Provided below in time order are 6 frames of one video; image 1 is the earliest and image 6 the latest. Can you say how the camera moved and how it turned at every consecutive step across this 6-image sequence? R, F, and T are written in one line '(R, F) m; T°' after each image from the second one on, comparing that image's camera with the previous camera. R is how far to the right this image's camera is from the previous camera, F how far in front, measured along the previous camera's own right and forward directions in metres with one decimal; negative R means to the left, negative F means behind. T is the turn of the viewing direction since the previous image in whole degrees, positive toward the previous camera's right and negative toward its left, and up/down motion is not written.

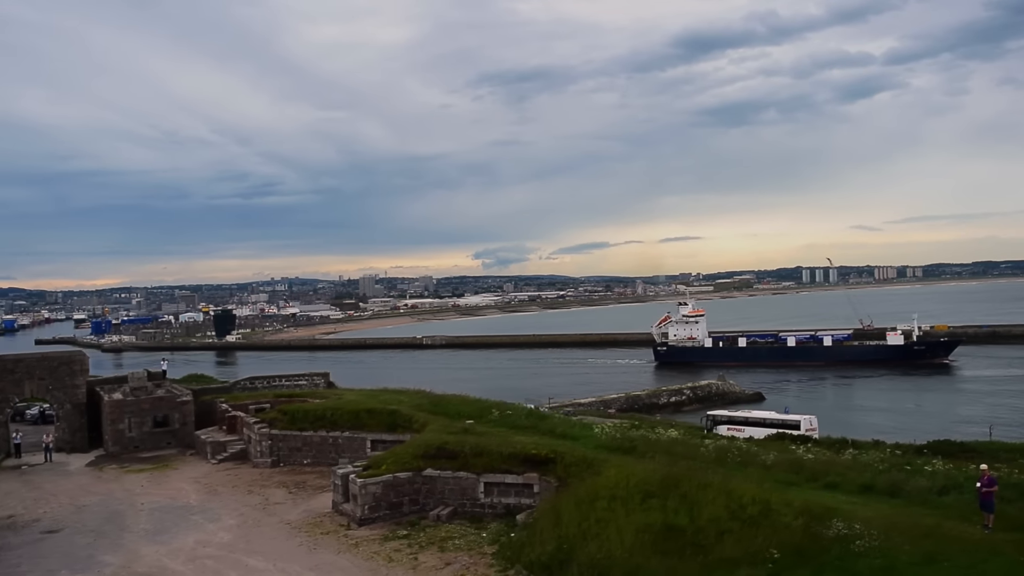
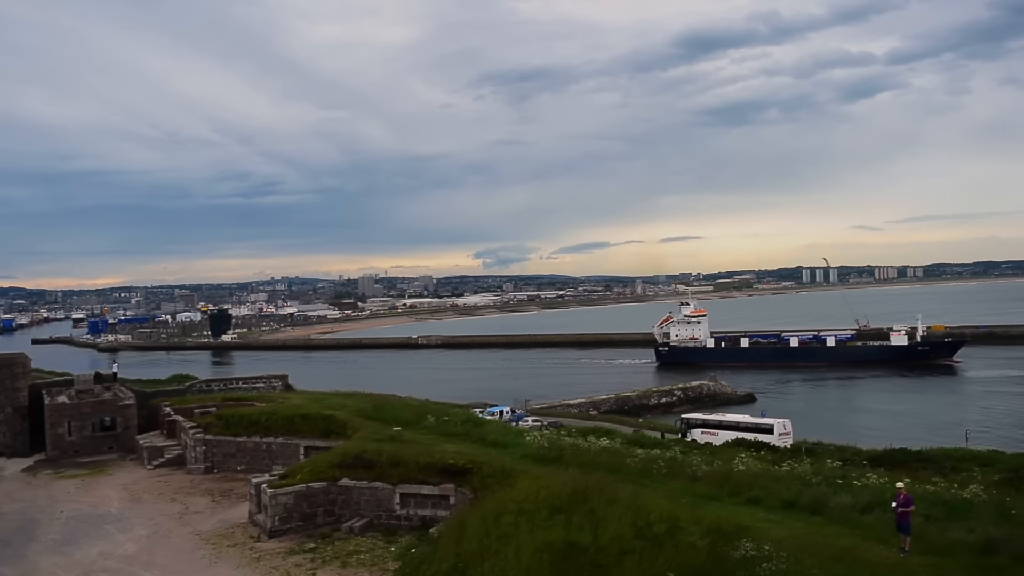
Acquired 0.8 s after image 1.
(+1.0, +0.5) m; 0°
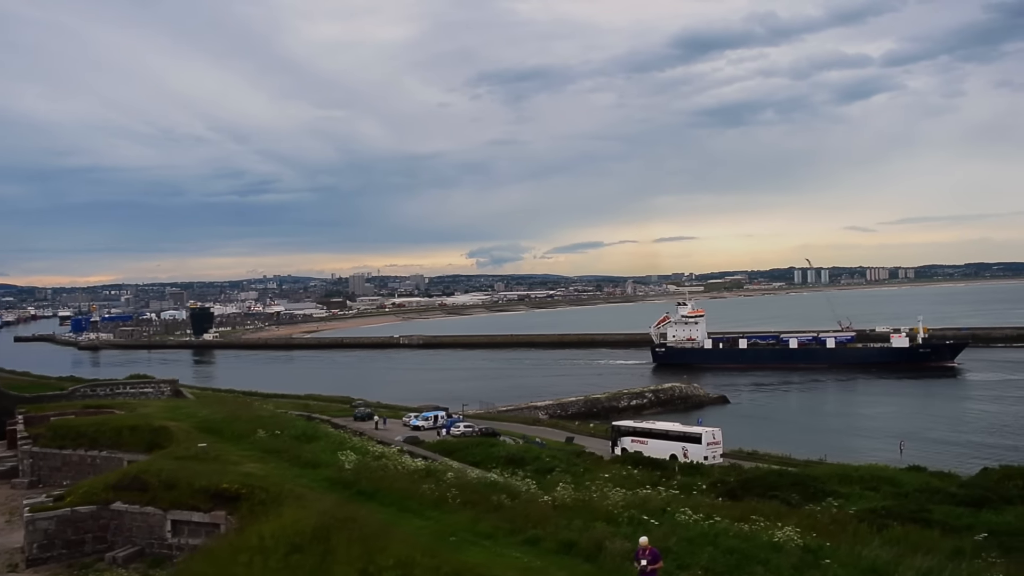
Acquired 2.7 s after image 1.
(+2.2, +1.2) m; 0°
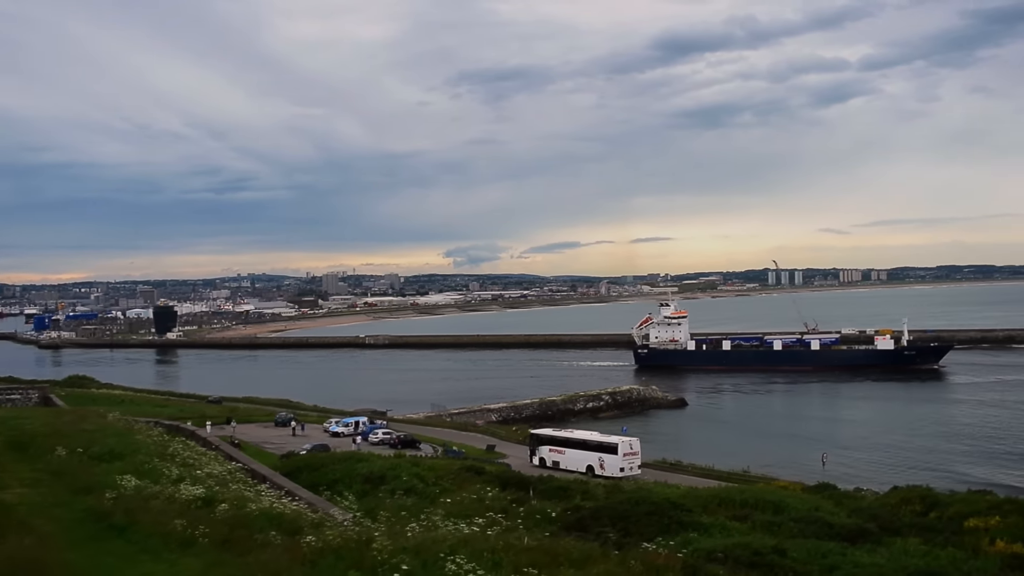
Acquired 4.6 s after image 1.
(+1.7, +1.2) m; +2°
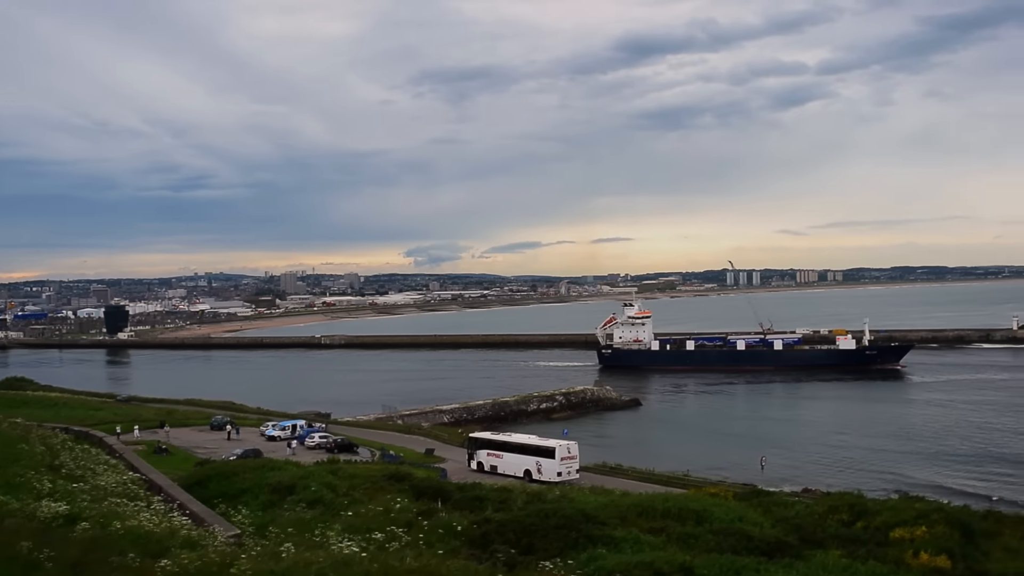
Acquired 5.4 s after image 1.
(+0.6, +0.5) m; +3°
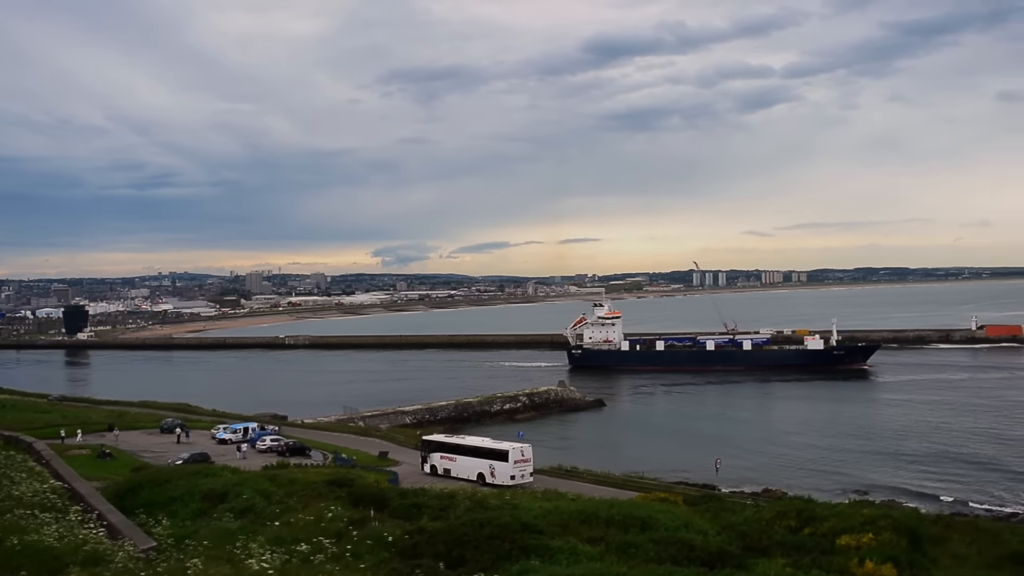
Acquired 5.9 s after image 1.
(+0.3, +0.3) m; +2°
